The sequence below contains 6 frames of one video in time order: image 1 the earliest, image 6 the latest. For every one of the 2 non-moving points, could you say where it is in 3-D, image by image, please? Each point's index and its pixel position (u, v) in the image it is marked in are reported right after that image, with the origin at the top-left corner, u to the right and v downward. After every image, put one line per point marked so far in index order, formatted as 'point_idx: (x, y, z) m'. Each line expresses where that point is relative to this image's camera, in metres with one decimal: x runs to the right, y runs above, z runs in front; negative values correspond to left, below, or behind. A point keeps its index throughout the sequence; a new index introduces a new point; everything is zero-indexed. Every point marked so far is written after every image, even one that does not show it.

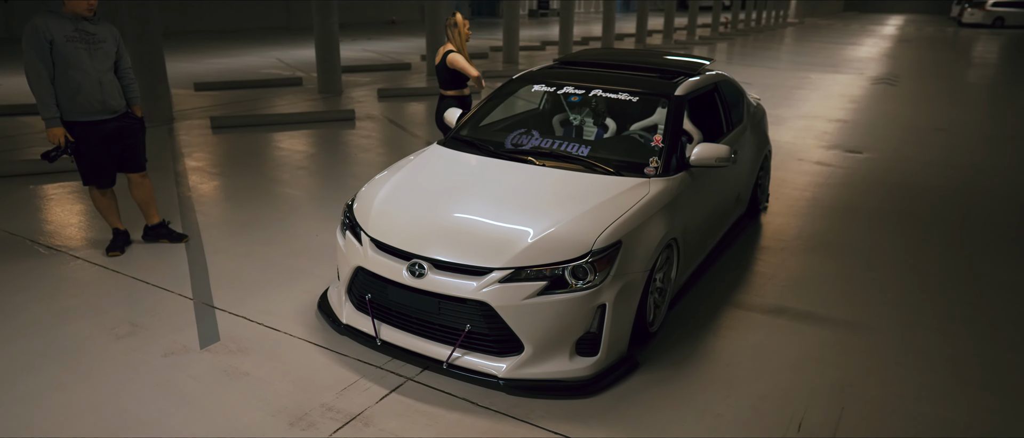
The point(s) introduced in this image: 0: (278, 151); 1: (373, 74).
0: (-3.0, +0.9, +8.9) m
1: (-3.0, +3.2, +15.3) m
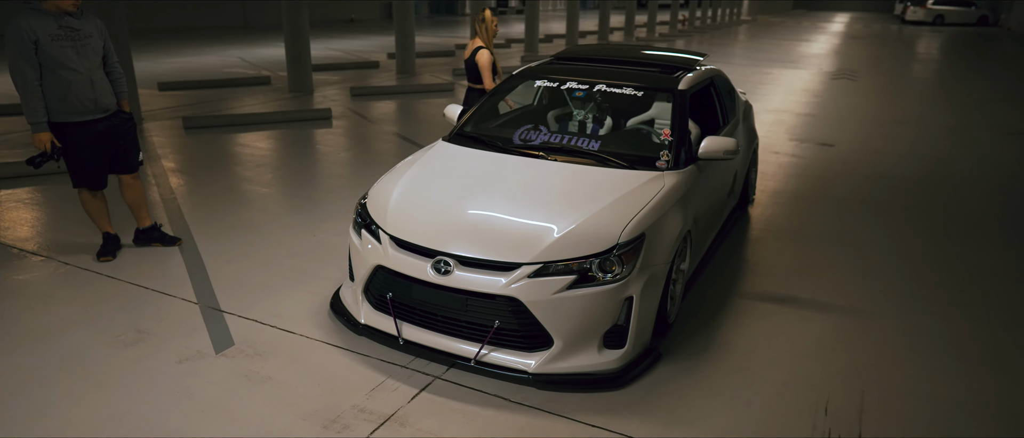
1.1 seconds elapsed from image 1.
0: (-3.2, +0.9, +8.7) m
1: (-3.7, +3.2, +15.1) m
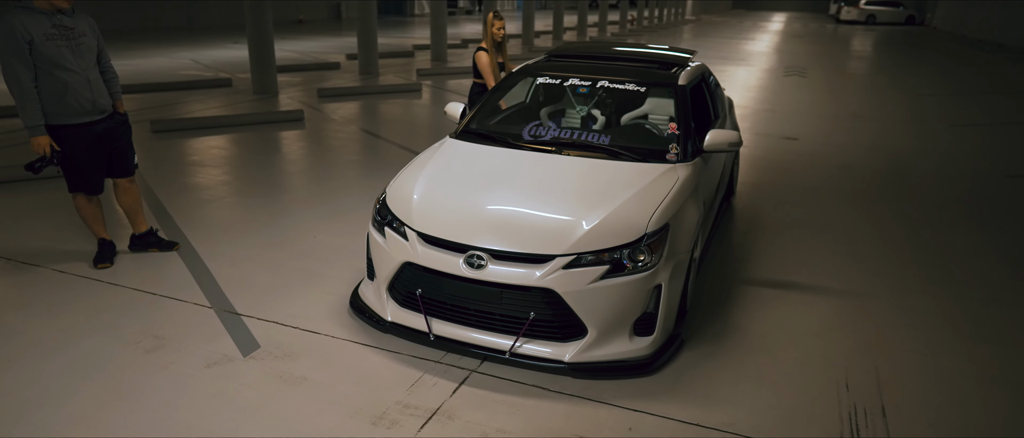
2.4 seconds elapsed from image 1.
0: (-3.5, +0.8, +8.5) m
1: (-4.5, +3.1, +14.8) m
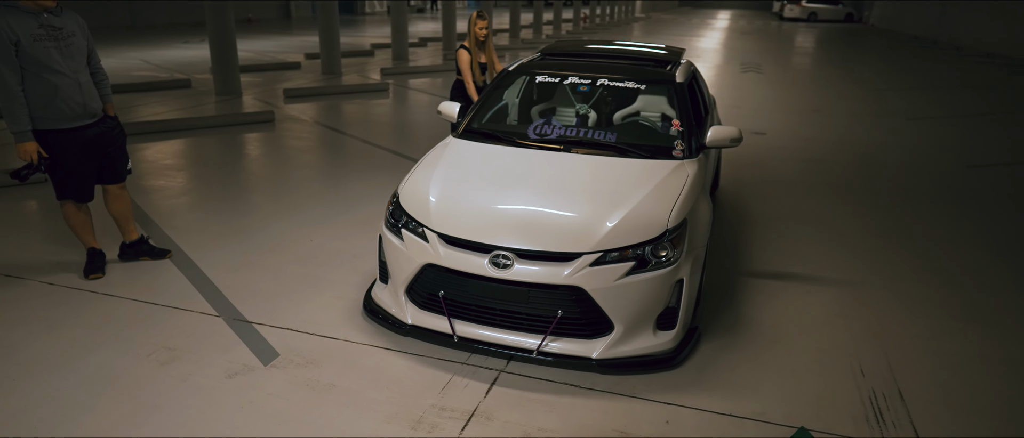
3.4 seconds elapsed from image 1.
0: (-3.7, +0.7, +8.3) m
1: (-5.3, +3.0, +14.5) m
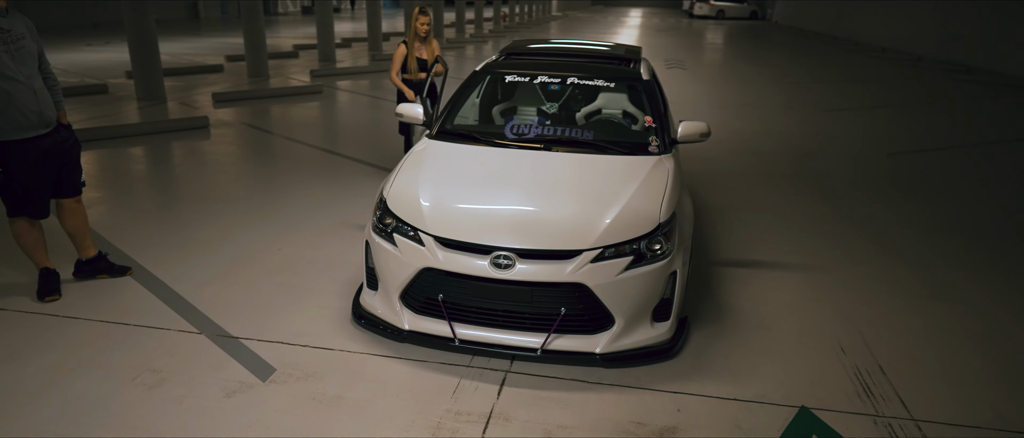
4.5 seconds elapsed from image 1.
0: (-4.3, +0.6, +7.8) m
1: (-6.6, +2.8, +13.8) m
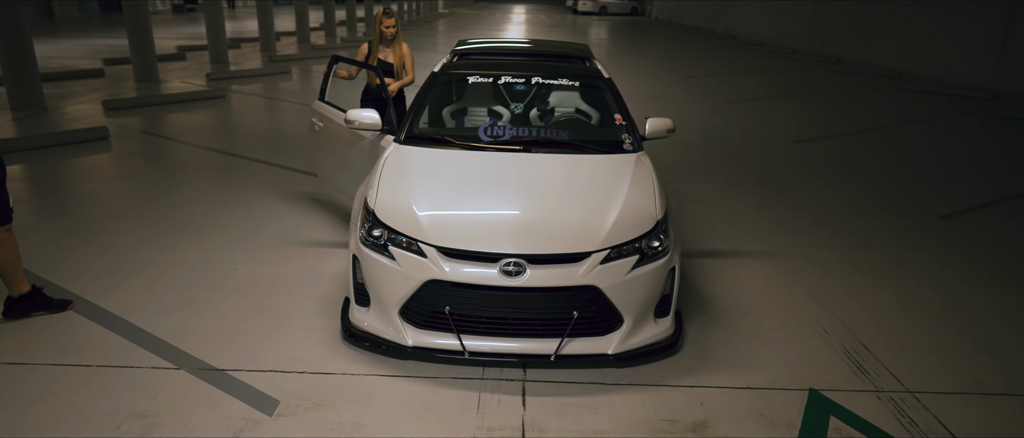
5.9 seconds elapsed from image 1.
0: (-4.9, +0.3, +7.0) m
1: (-8.3, +2.4, +12.5) m
